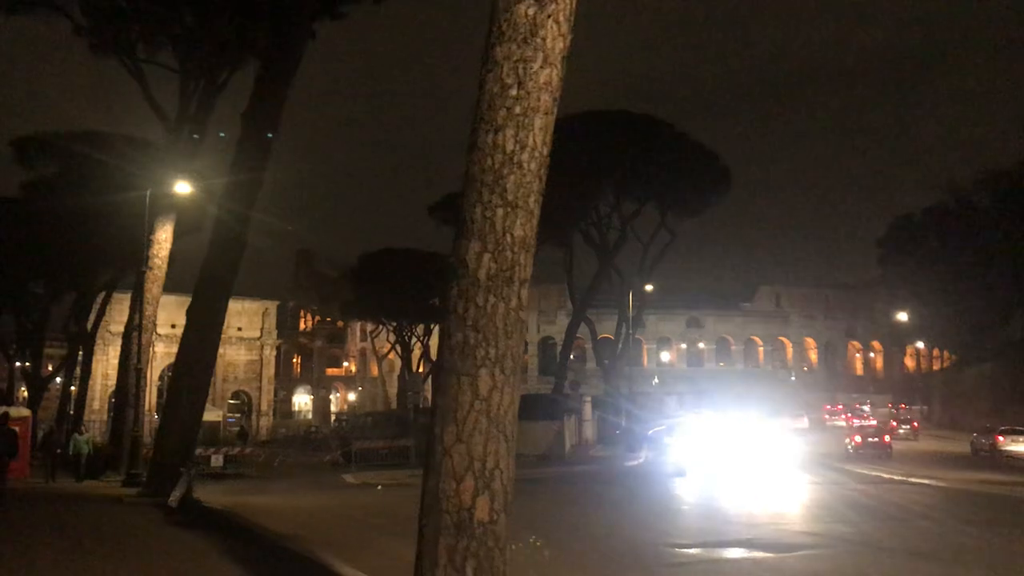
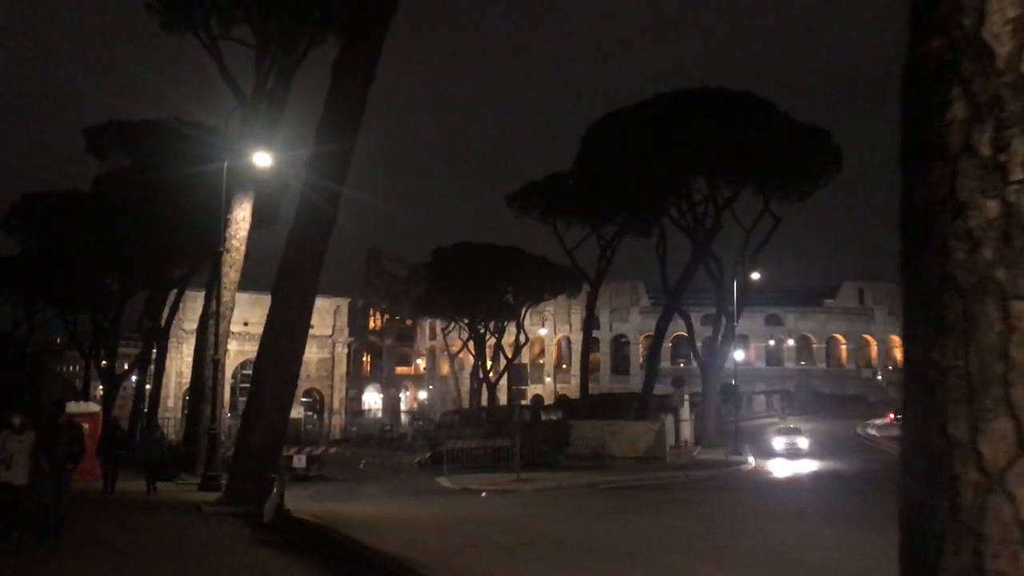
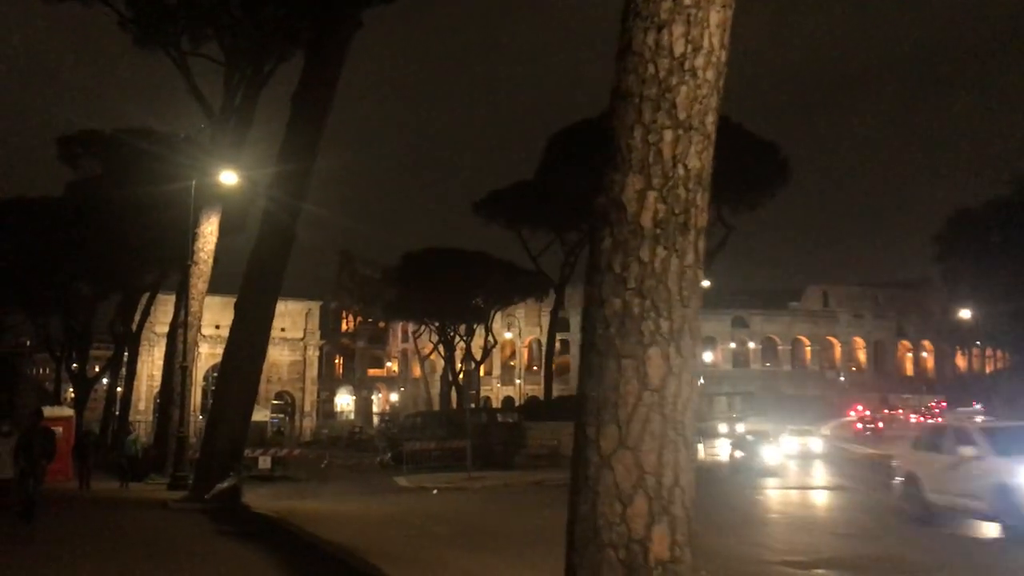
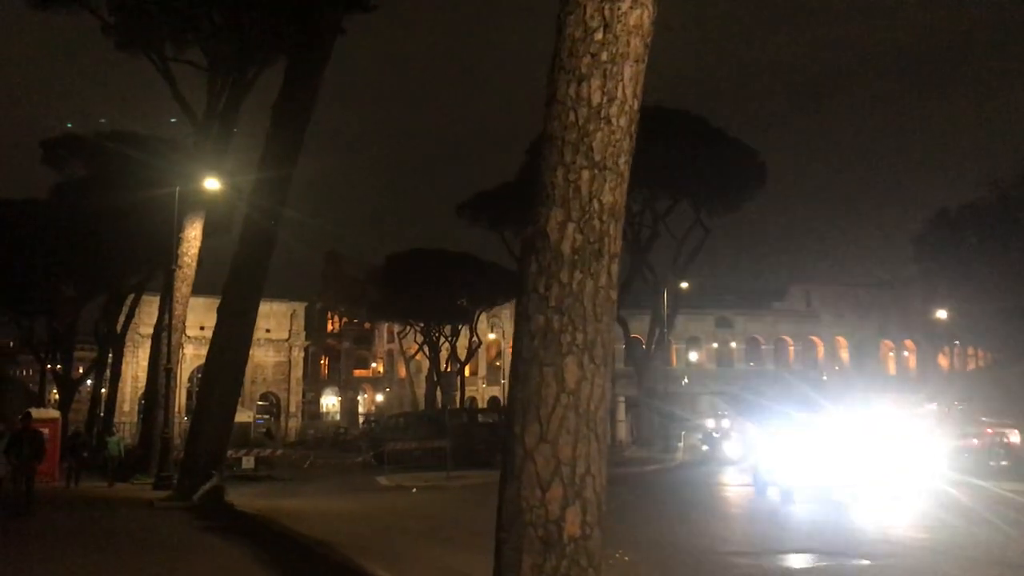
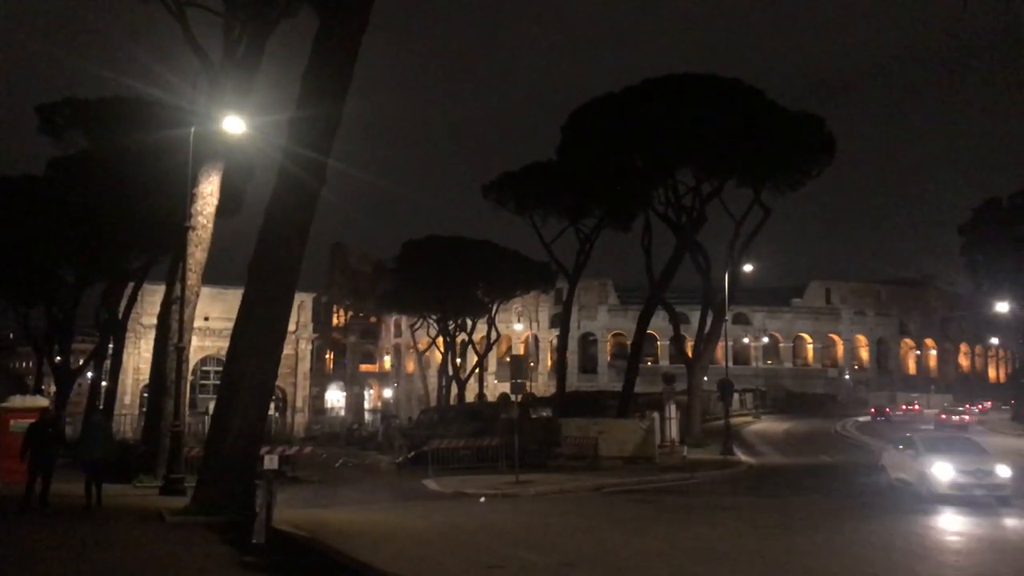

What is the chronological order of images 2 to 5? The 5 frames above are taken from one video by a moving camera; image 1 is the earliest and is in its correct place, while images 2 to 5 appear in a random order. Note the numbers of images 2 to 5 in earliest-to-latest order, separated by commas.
4, 3, 2, 5
